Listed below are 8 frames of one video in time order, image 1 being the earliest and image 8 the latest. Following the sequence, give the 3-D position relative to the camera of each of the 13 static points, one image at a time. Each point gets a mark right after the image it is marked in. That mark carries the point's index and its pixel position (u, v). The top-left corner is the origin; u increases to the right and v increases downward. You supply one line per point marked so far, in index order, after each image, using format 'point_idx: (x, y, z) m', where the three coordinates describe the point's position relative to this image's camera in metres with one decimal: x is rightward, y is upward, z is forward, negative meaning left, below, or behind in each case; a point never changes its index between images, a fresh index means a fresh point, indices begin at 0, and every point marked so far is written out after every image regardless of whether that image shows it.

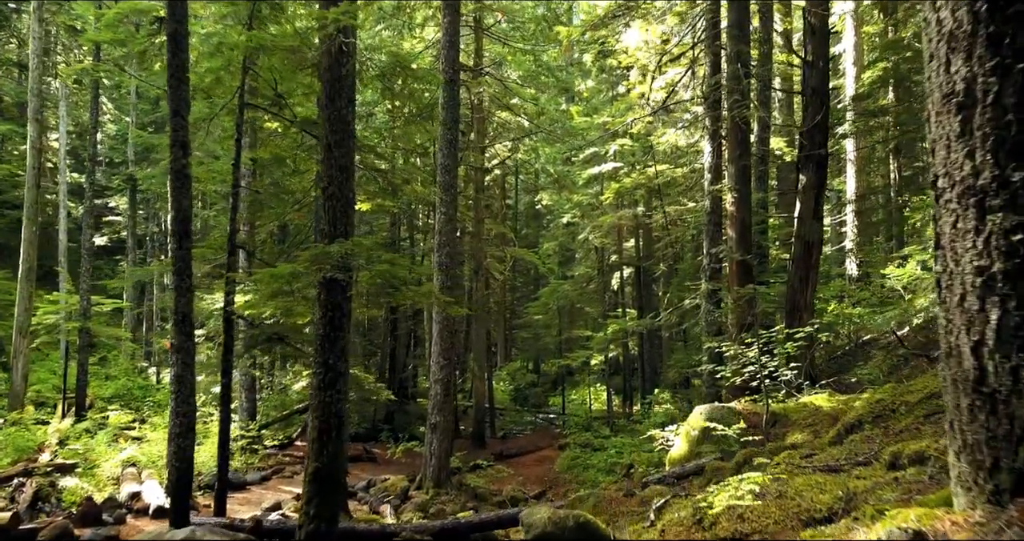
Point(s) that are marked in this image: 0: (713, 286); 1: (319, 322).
0: (+3.2, -0.2, +11.4) m
1: (-1.6, -0.4, +6.1) m
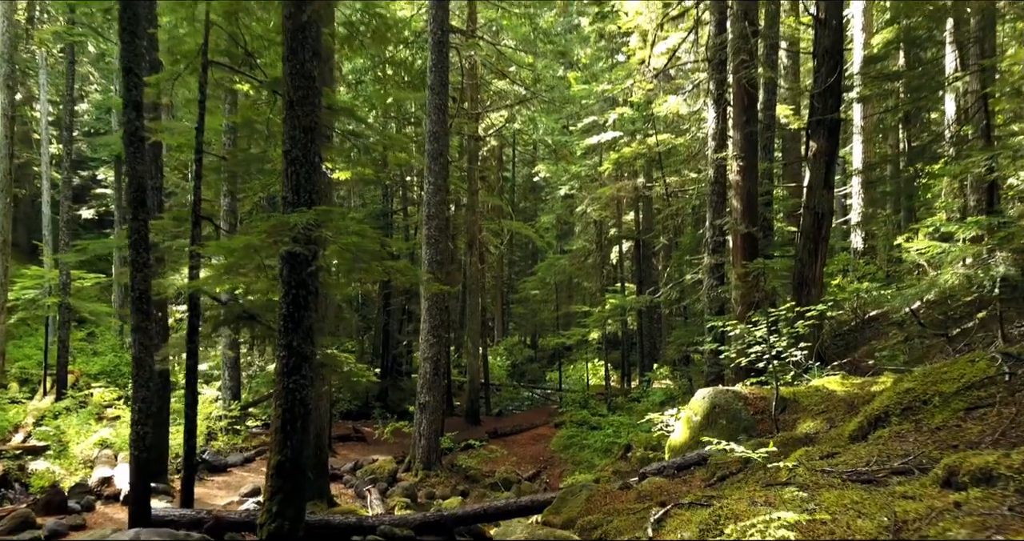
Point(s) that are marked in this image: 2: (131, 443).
0: (+3.1, +0.2, +10.8) m
1: (-1.7, -0.2, +5.5) m
2: (-3.4, -1.5, +6.4) m
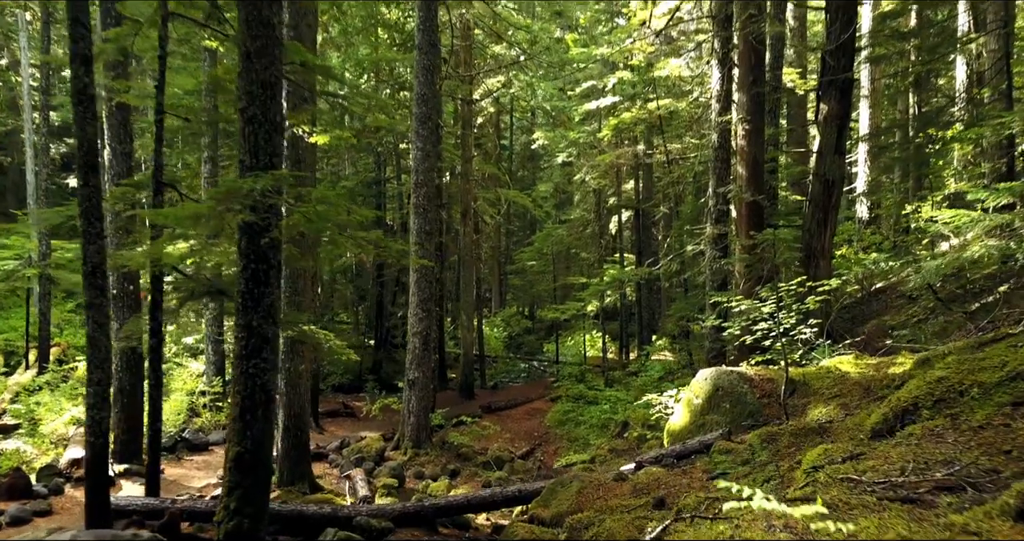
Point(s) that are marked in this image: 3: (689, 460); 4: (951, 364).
0: (+2.9, +0.6, +10.3) m
1: (-1.9, 0.0, +4.9) m
2: (-3.5, -1.3, +5.9) m
3: (+1.4, -1.5, +5.6) m
4: (+2.9, -0.6, +4.8) m
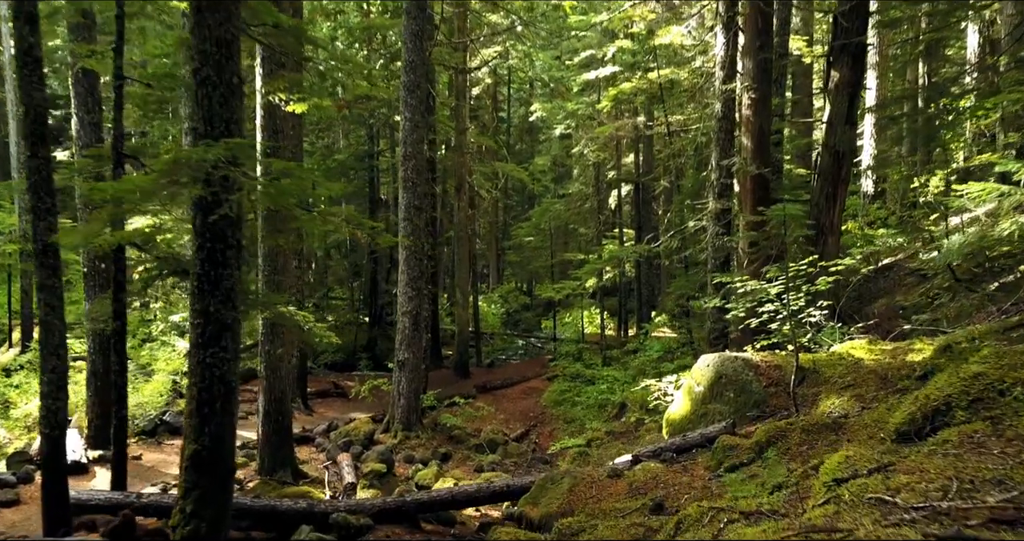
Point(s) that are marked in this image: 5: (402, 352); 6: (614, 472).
0: (+2.8, +0.9, +9.8) m
1: (-2.0, +0.1, +4.5) m
2: (-3.6, -1.1, +5.5) m
3: (+1.3, -1.3, +5.2) m
4: (+2.8, -0.5, +4.3) m
5: (-1.7, -1.3, +11.2) m
6: (+0.7, -1.4, +5.1) m
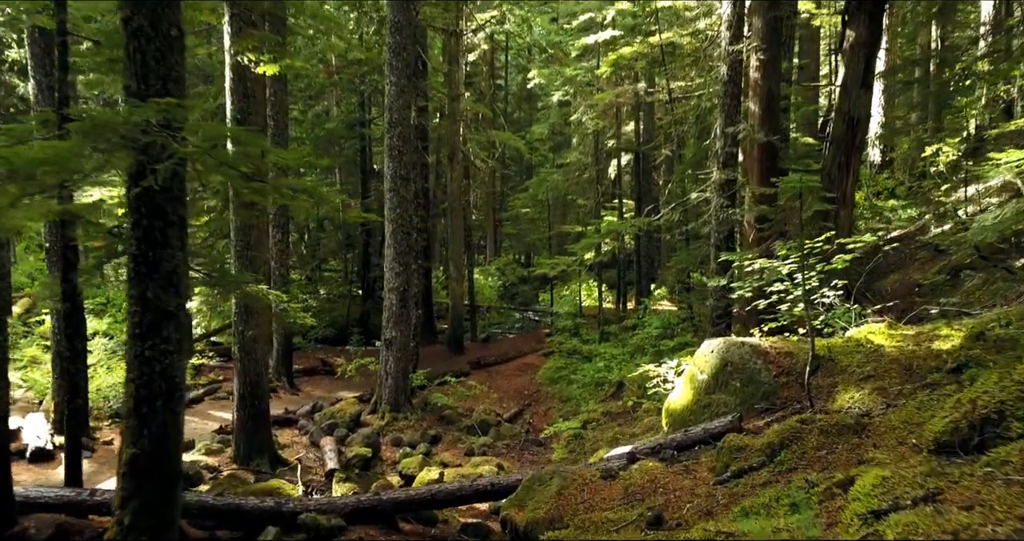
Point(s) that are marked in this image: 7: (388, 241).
0: (+2.7, +1.2, +9.2) m
1: (-2.1, +0.2, +3.9) m
2: (-3.7, -1.0, +5.0) m
3: (+1.2, -1.2, +4.7) m
4: (+2.7, -0.4, +3.8) m
5: (-1.8, -0.9, +10.7) m
6: (+0.6, -1.3, +4.6) m
7: (-1.8, +0.4, +10.6) m
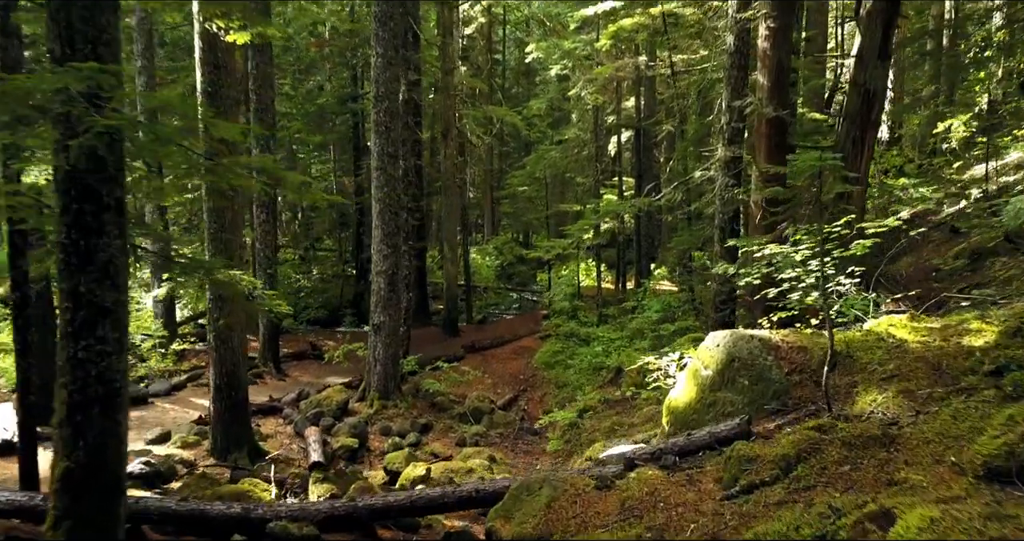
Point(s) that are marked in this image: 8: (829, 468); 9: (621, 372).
0: (+2.6, +1.4, +8.7) m
1: (-2.1, +0.2, +3.4) m
2: (-3.8, -0.9, +4.6) m
3: (+1.1, -1.1, +4.3) m
4: (+2.6, -0.4, +3.4) m
5: (-1.9, -0.6, +10.3) m
6: (+0.5, -1.2, +4.2) m
7: (-1.9, +0.7, +10.1) m
8: (+1.5, -0.9, +3.4) m
9: (+1.6, -1.5, +10.7) m
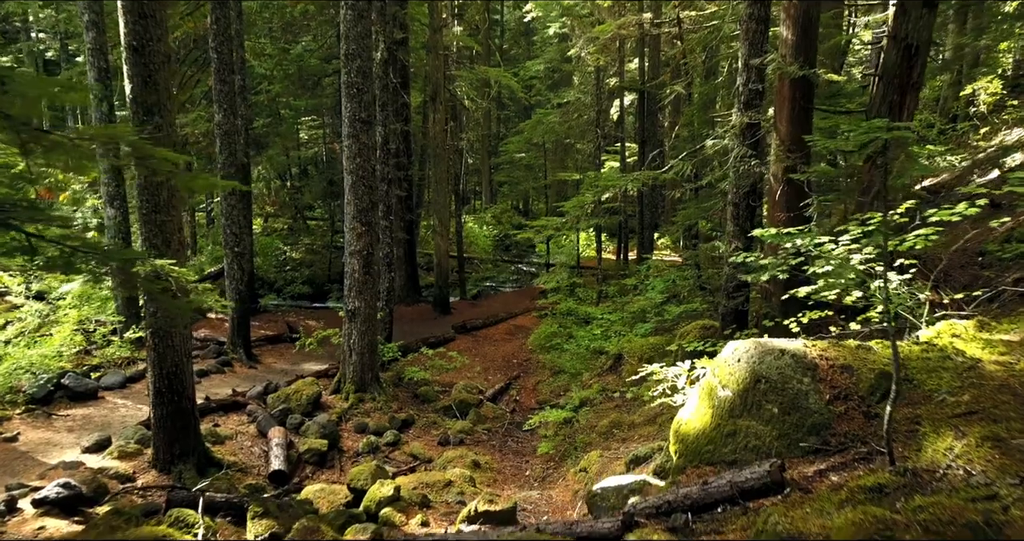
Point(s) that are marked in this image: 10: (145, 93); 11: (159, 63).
0: (+2.5, +1.6, +7.6) m
1: (-2.3, +0.2, +2.4) m
2: (-4.0, -0.9, +3.6) m
3: (+0.9, -1.1, +3.3) m
4: (+2.5, -0.4, +2.4) m
5: (-2.0, -0.4, +9.3) m
6: (+0.4, -1.3, +3.3) m
7: (-2.0, +0.9, +9.1) m
8: (+1.3, -1.0, +2.4) m
9: (+1.5, -1.2, +9.8) m
10: (-3.1, +1.5, +6.2) m
11: (-3.0, +1.8, +6.2) m
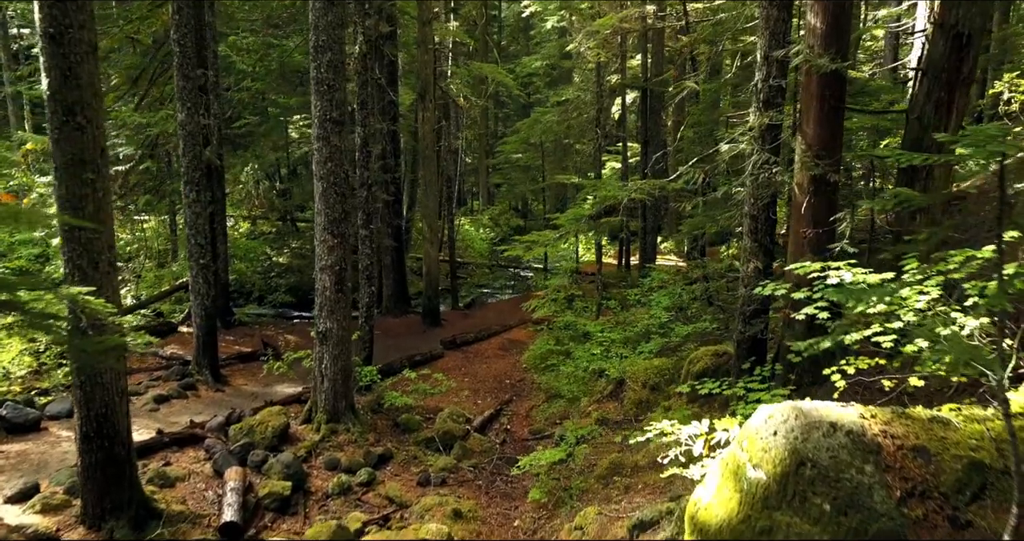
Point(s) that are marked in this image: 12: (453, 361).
0: (+2.4, +1.4, +6.6) m
1: (-2.4, 0.0, +1.5) m
2: (-4.1, -1.1, +2.7) m
3: (+0.8, -1.4, +2.4) m
4: (+2.3, -0.7, +1.4) m
5: (-2.2, -0.6, +8.4) m
6: (+0.2, -1.5, +2.3) m
7: (-2.2, +0.7, +8.1) m
8: (+1.2, -1.2, +1.5) m
9: (+1.4, -1.4, +8.8) m
10: (-3.2, +1.3, +5.2) m
11: (-3.1, +1.6, +5.3) m
12: (-1.0, -1.5, +12.1) m
